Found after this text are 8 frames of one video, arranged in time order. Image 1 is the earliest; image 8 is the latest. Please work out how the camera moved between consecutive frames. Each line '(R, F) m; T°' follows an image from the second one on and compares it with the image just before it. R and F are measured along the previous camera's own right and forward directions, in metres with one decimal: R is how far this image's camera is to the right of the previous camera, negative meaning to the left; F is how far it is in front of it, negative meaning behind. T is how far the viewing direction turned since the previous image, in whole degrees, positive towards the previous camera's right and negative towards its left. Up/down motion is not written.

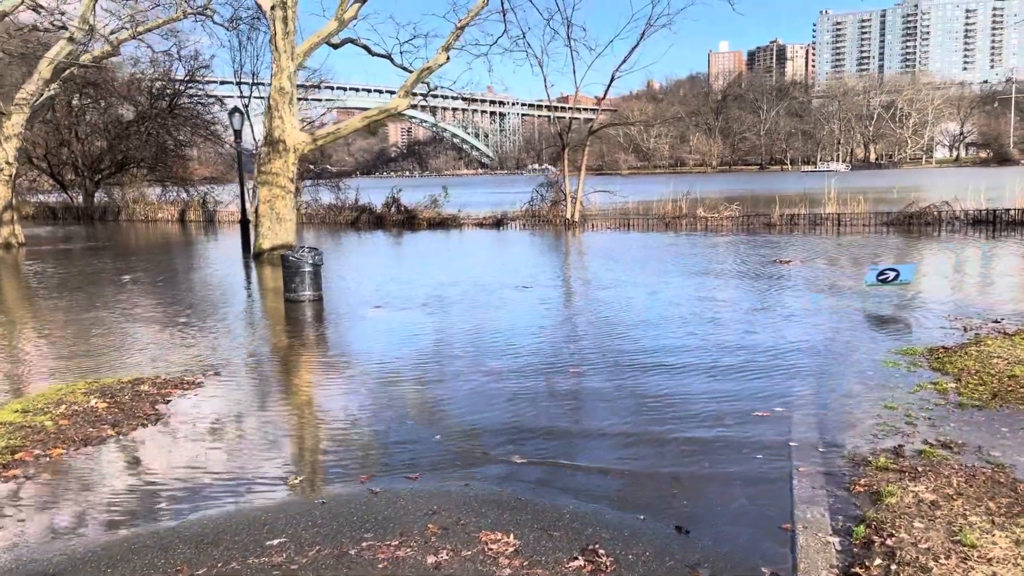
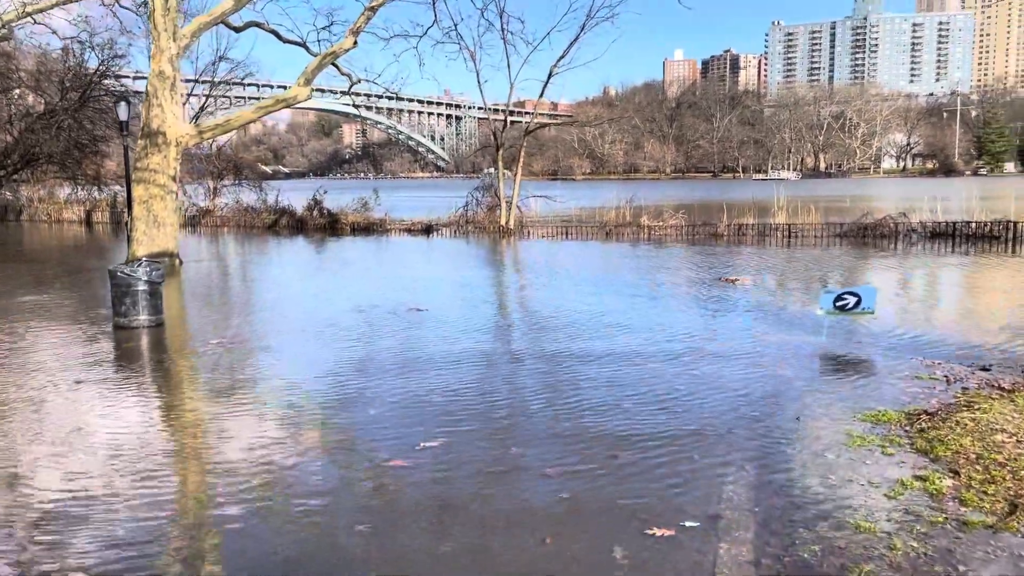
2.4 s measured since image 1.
(+0.7, +1.8) m; +3°
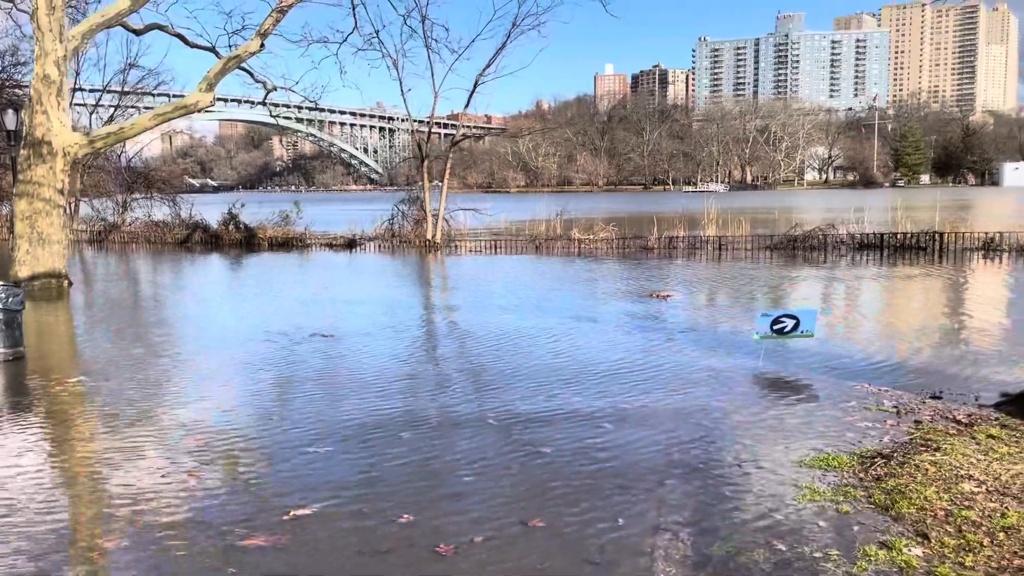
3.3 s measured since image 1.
(+0.2, +0.7) m; +4°
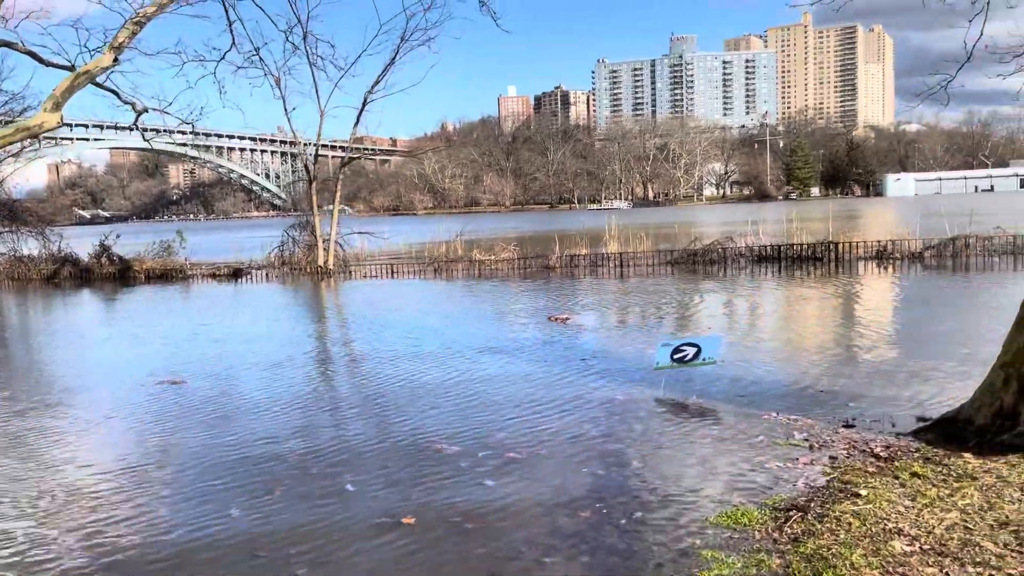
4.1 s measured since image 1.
(+0.3, +0.8) m; +6°
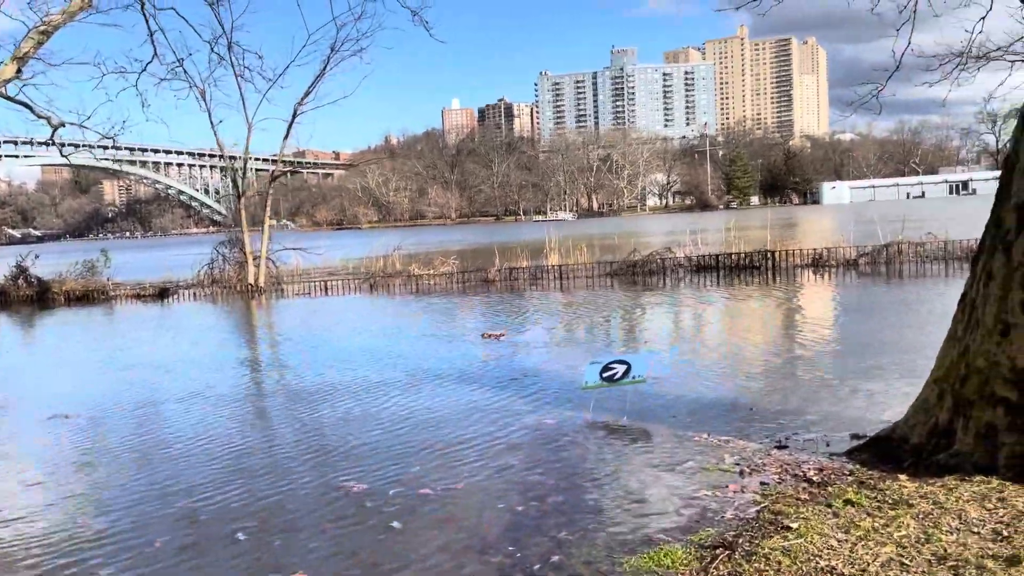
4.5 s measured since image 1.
(+0.2, +0.3) m; +4°
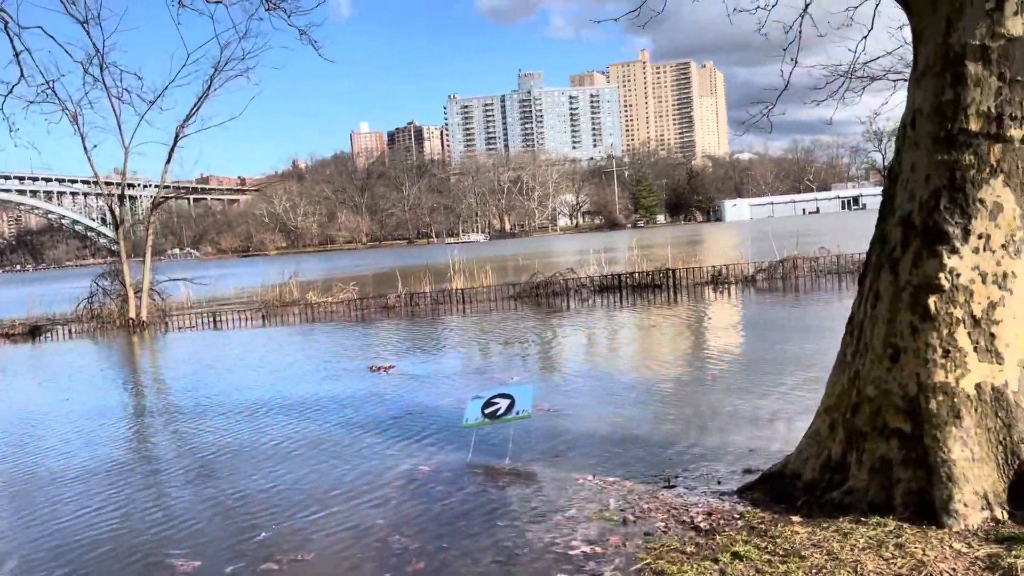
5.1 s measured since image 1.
(+0.3, +0.5) m; +6°
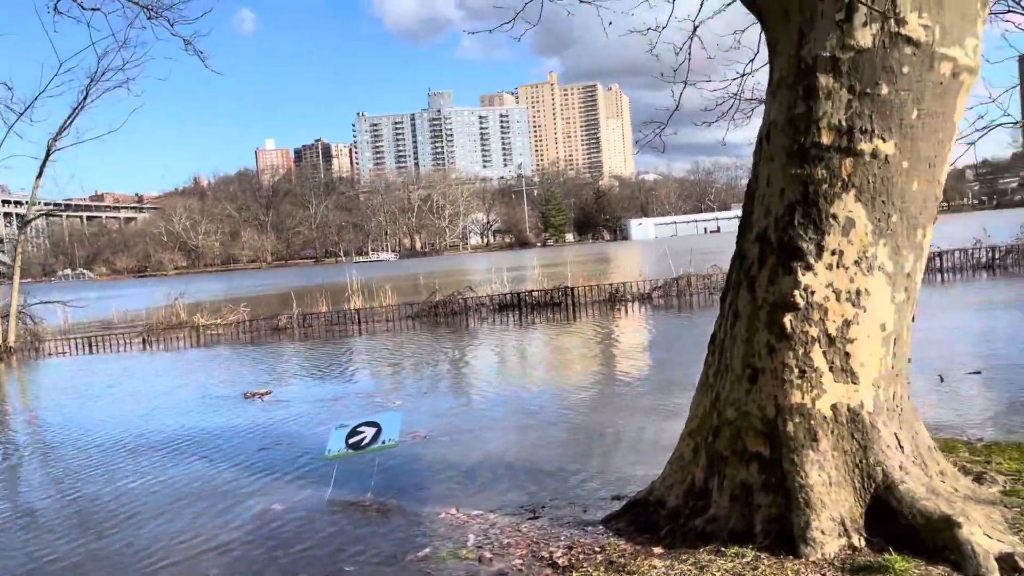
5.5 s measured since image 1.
(+0.3, +0.2) m; +6°
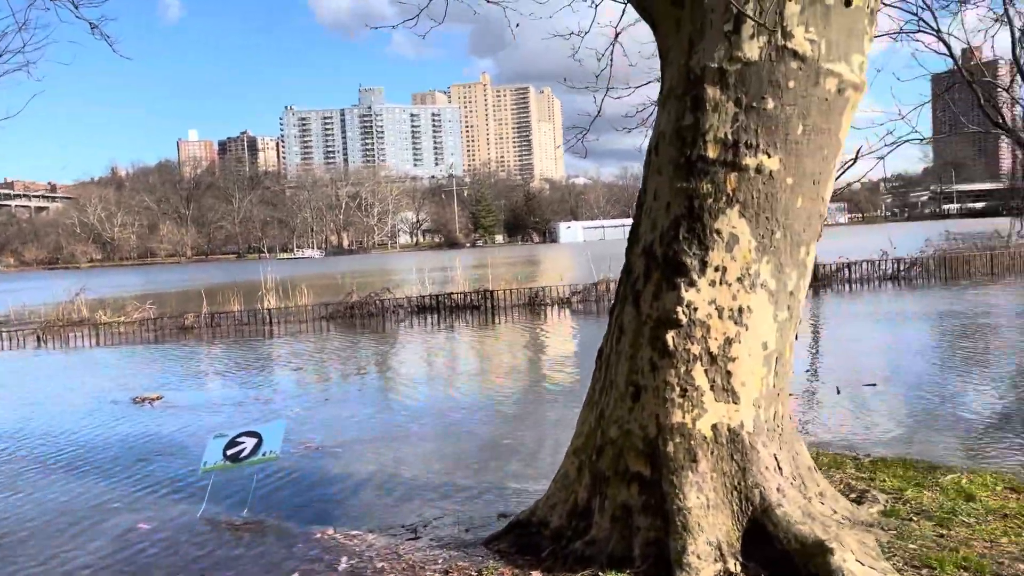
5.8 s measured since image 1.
(+0.2, +0.2) m; +5°
